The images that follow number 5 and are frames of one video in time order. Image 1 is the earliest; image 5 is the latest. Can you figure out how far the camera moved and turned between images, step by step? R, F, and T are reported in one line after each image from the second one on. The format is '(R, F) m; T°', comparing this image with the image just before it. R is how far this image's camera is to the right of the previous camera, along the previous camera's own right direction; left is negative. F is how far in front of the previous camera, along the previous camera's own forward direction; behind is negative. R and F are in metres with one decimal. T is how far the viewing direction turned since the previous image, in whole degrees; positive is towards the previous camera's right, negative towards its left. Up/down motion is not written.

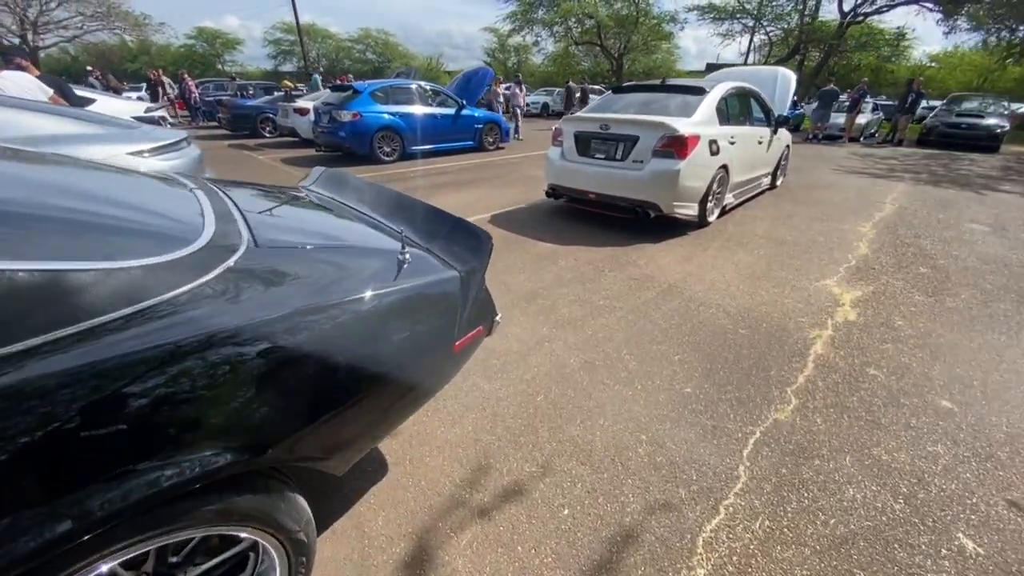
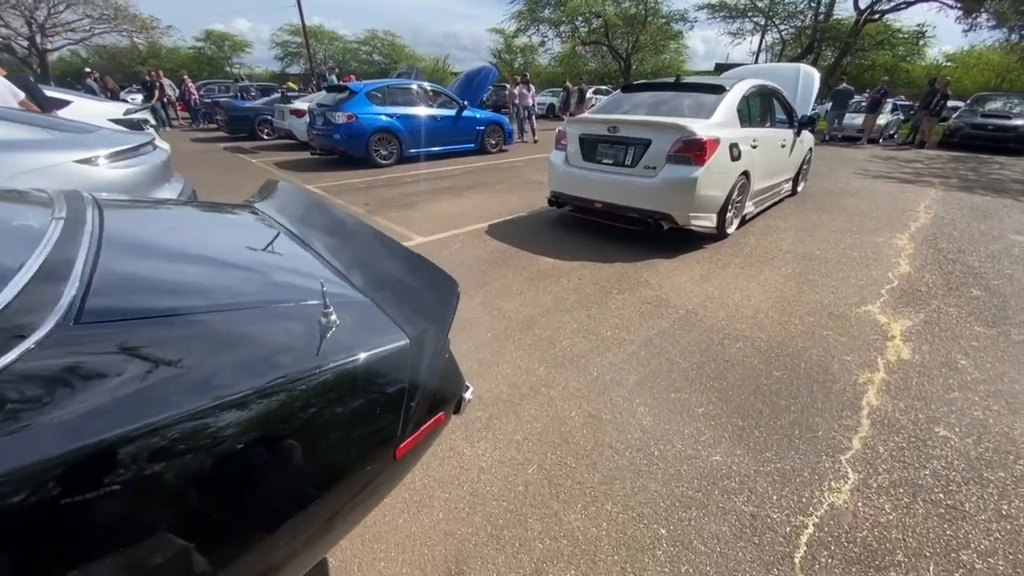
(+0.1, +0.5) m; -1°
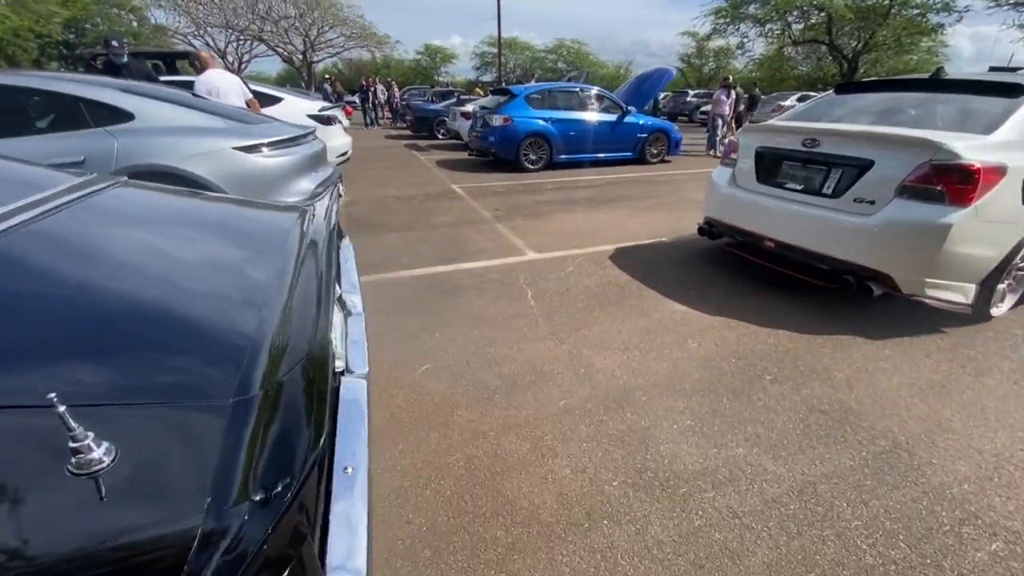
(+0.3, +0.8) m; -20°
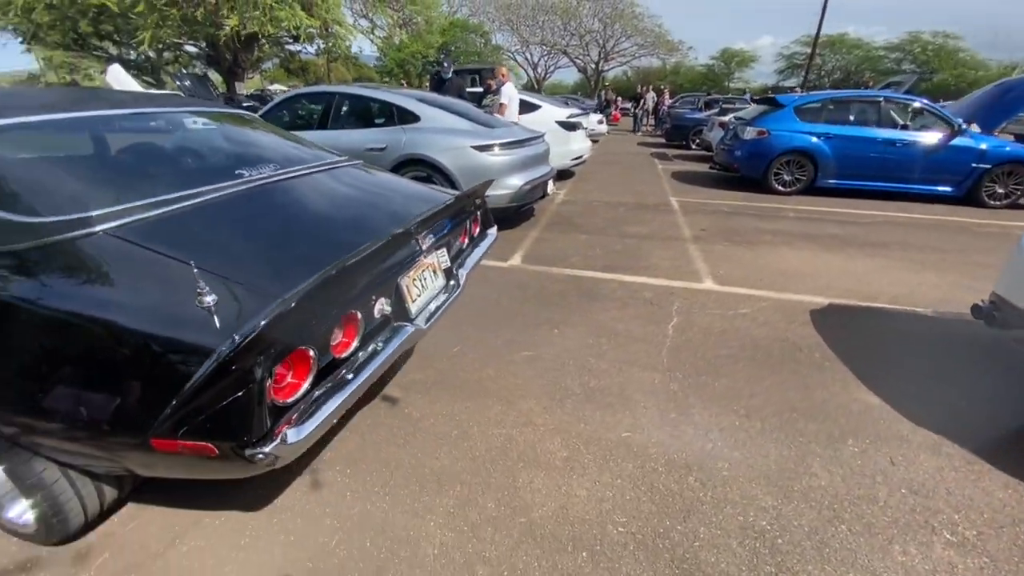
(+0.8, +0.1) m; -31°
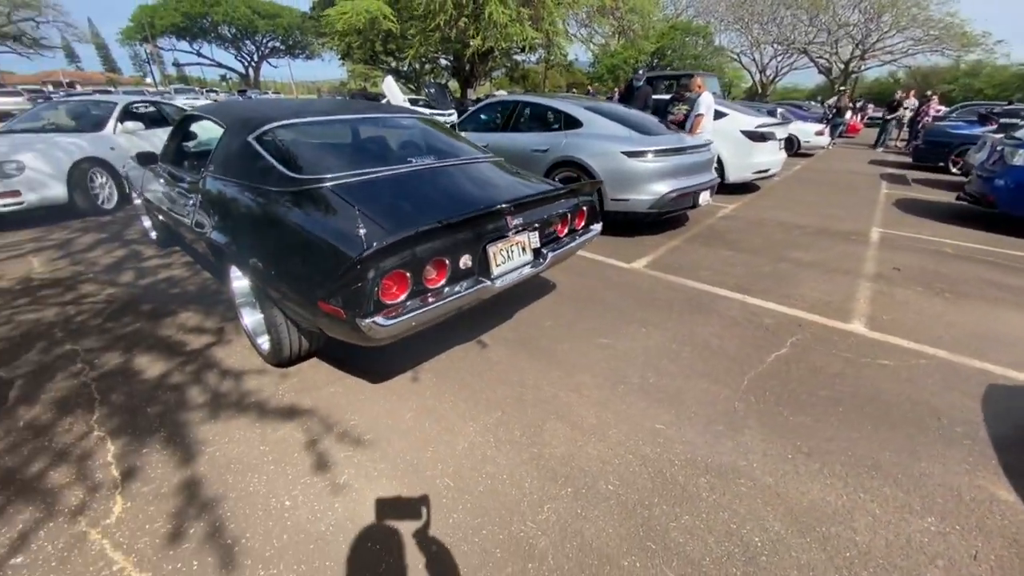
(+0.7, -0.3) m; -23°
